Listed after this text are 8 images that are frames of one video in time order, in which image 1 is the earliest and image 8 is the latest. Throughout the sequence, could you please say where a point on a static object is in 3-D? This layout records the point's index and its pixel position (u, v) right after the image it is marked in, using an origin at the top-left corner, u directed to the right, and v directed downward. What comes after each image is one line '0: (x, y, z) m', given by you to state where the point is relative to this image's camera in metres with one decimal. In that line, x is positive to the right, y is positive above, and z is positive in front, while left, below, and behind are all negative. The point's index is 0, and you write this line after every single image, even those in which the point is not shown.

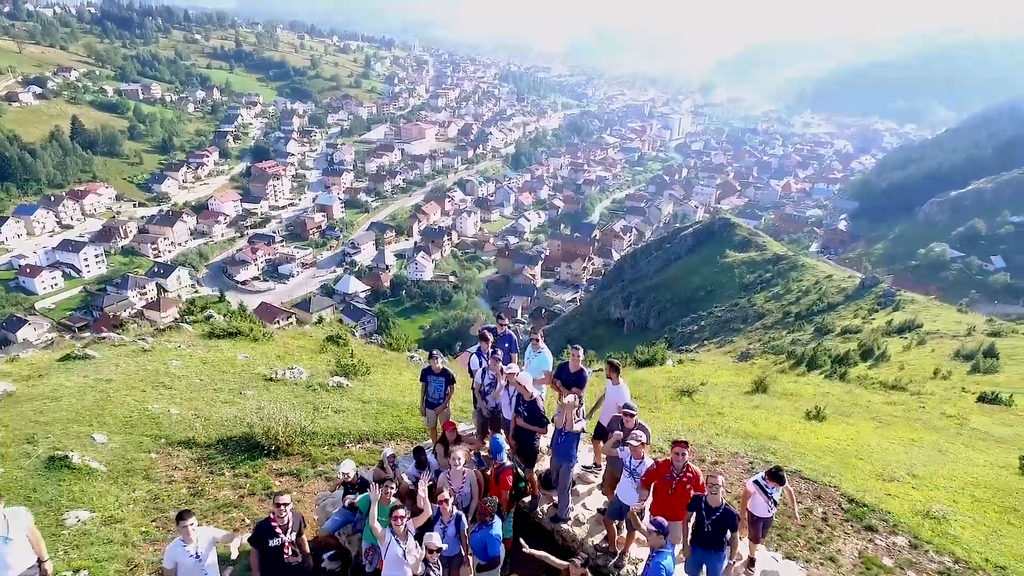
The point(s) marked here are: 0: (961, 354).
0: (+11.9, -1.7, +16.3) m
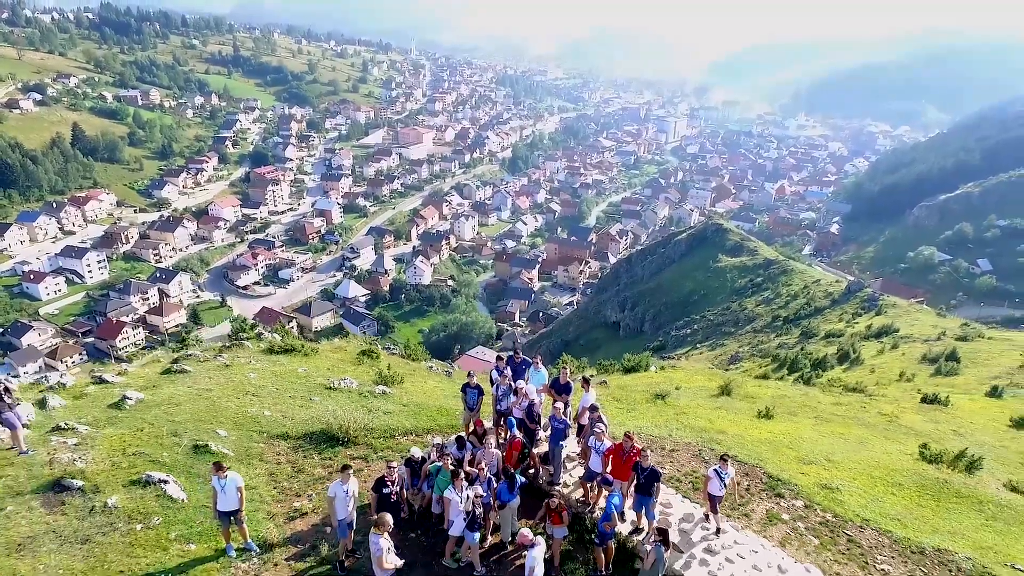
0: (+11.9, -2.0, +17.7) m
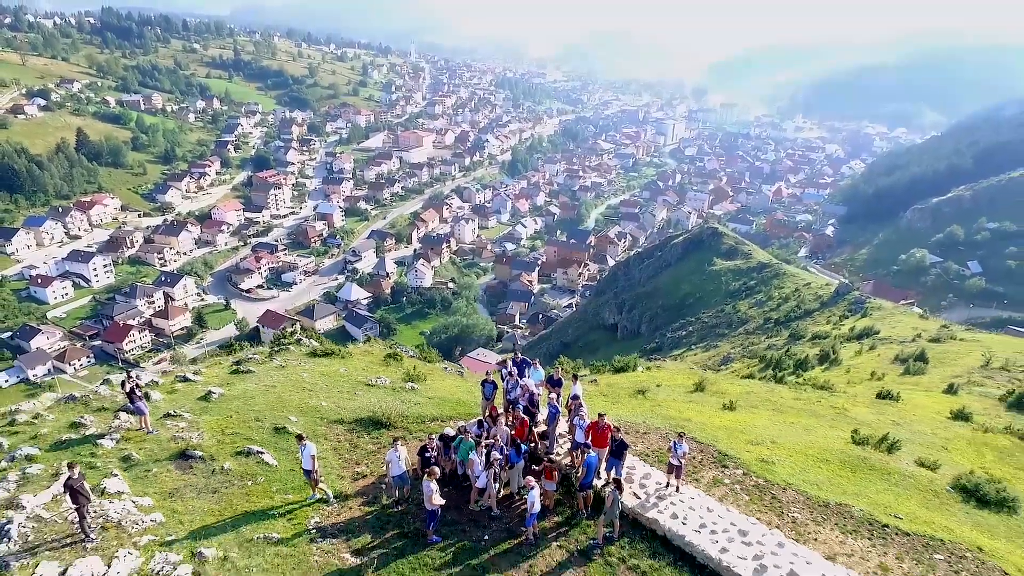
0: (+12.0, -2.1, +19.1) m
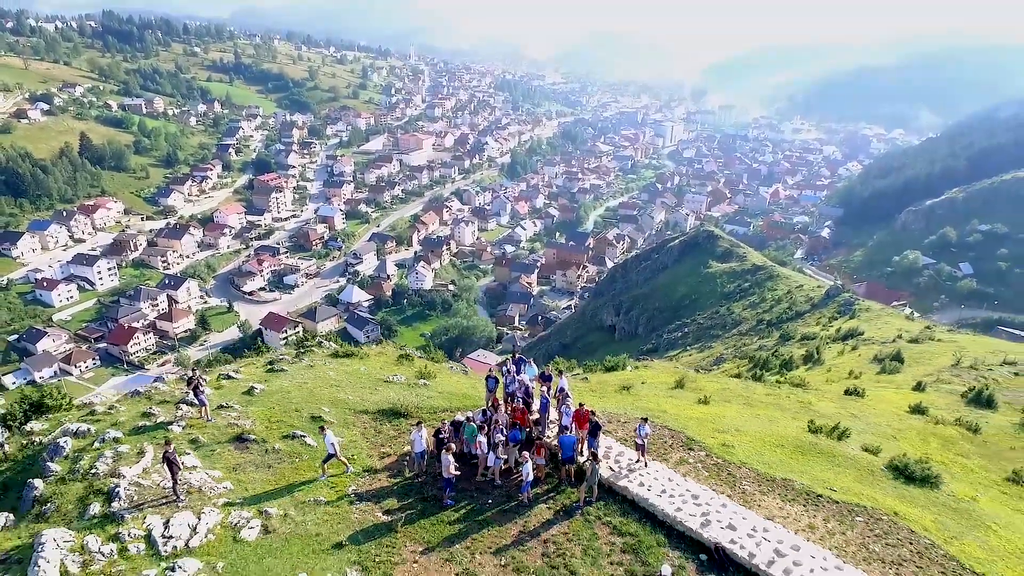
0: (+11.9, -2.3, +20.2) m
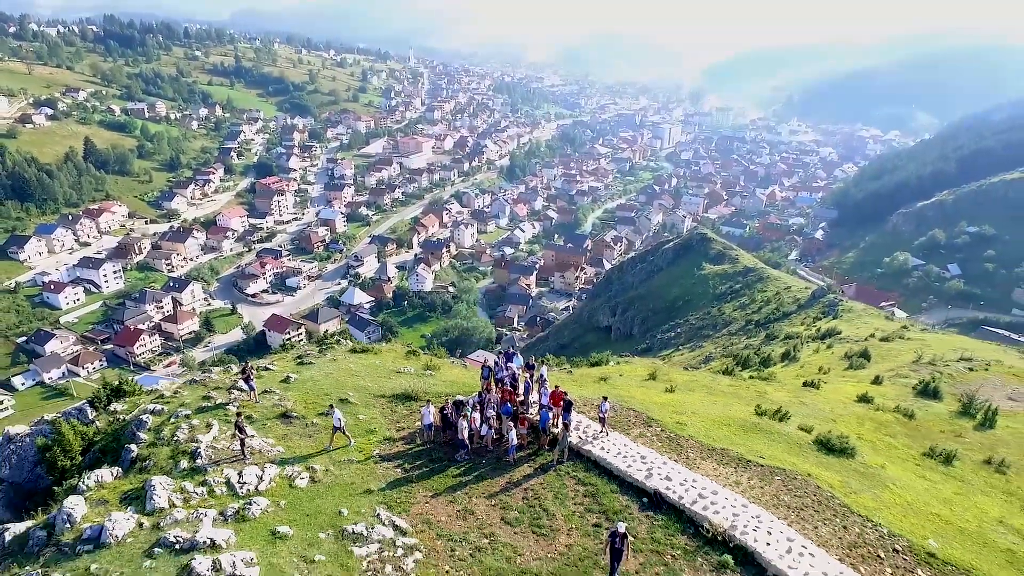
0: (+11.8, -2.3, +21.8) m
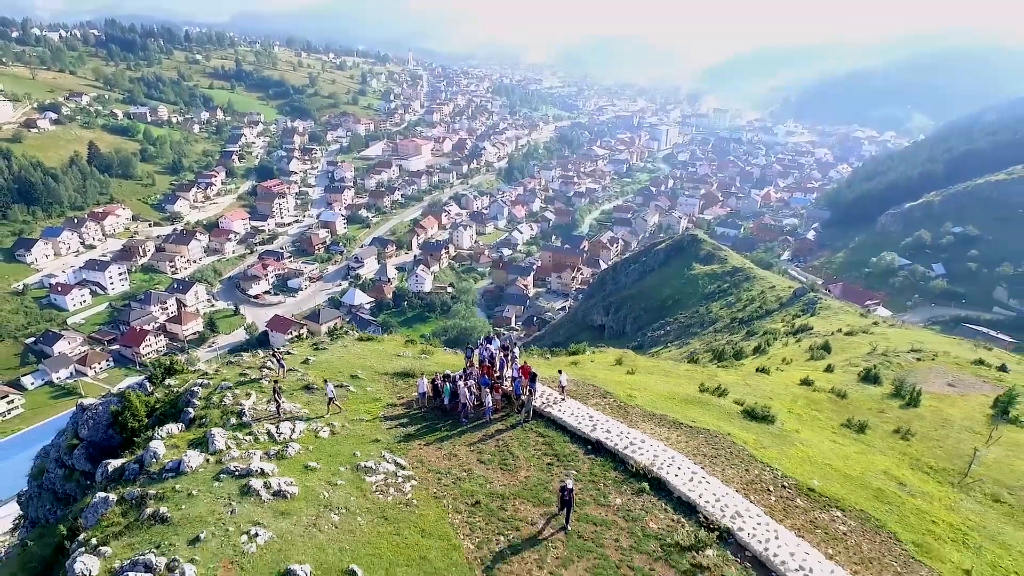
0: (+11.5, -2.3, +23.7) m
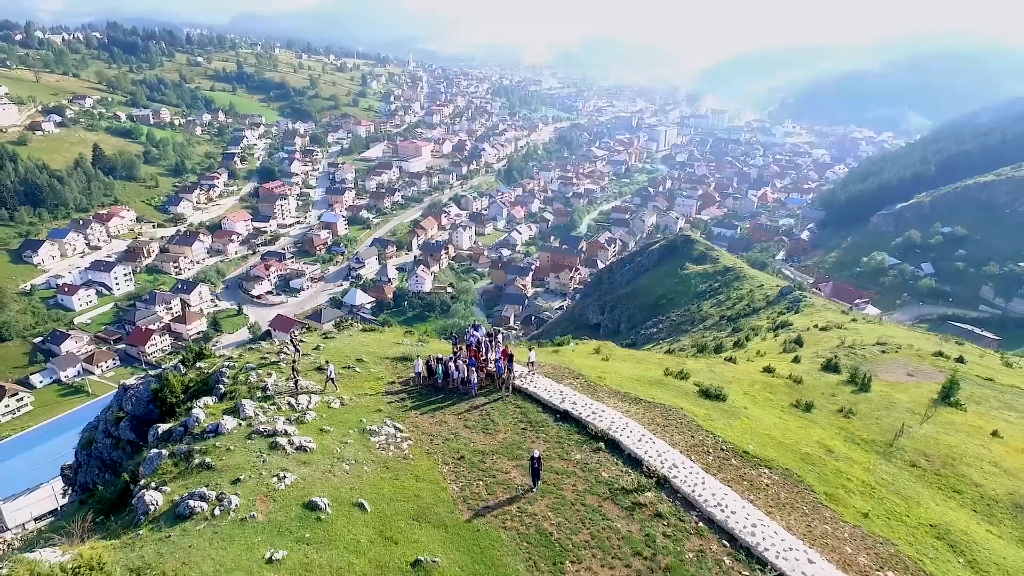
0: (+11.2, -2.2, +25.3) m
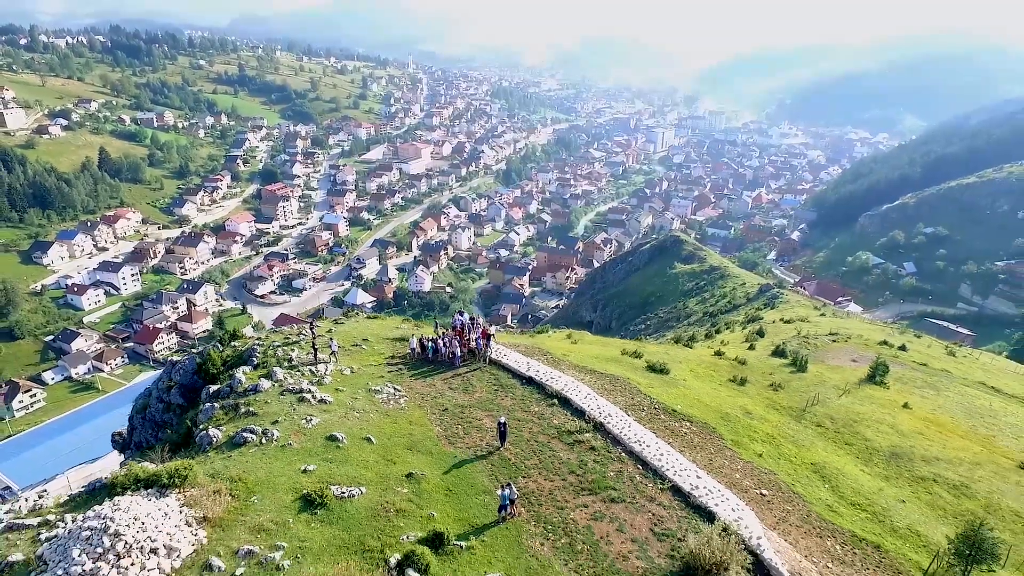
0: (+10.7, -2.0, +27.9) m
